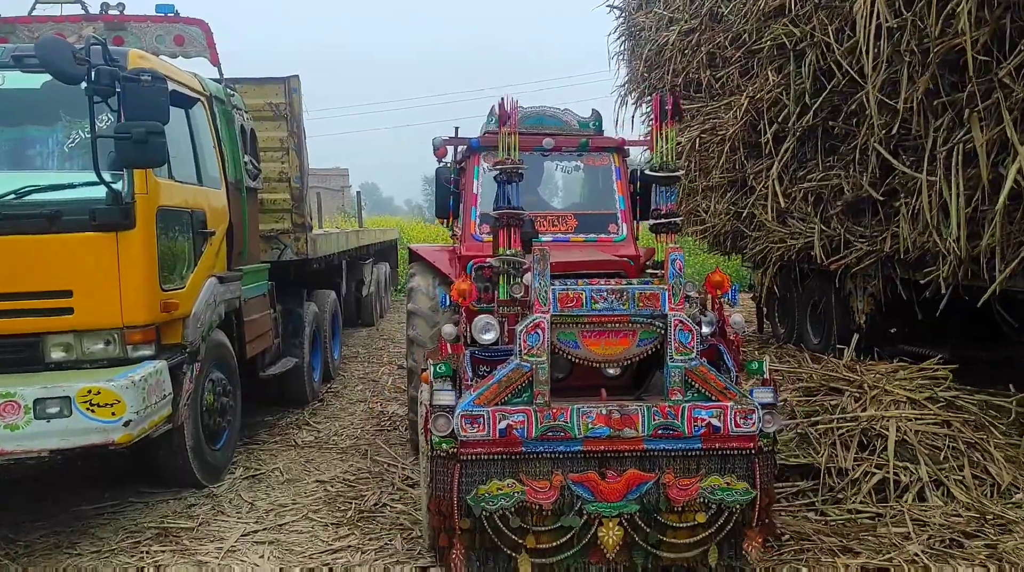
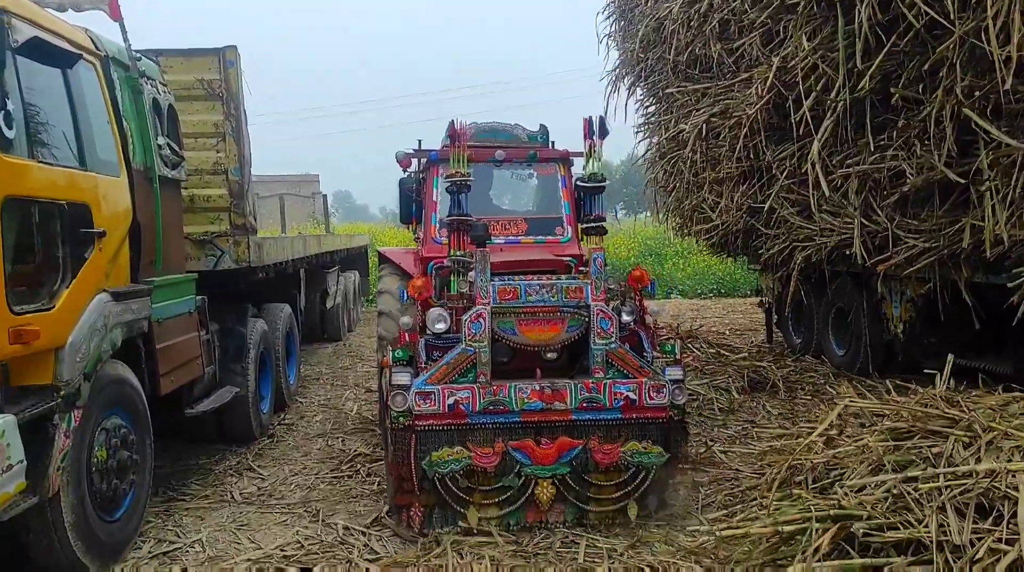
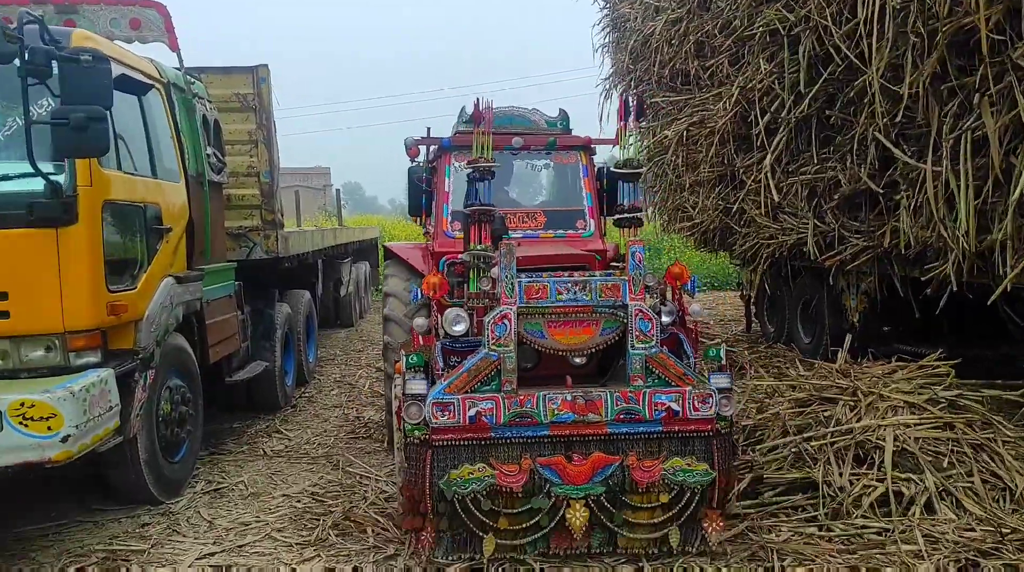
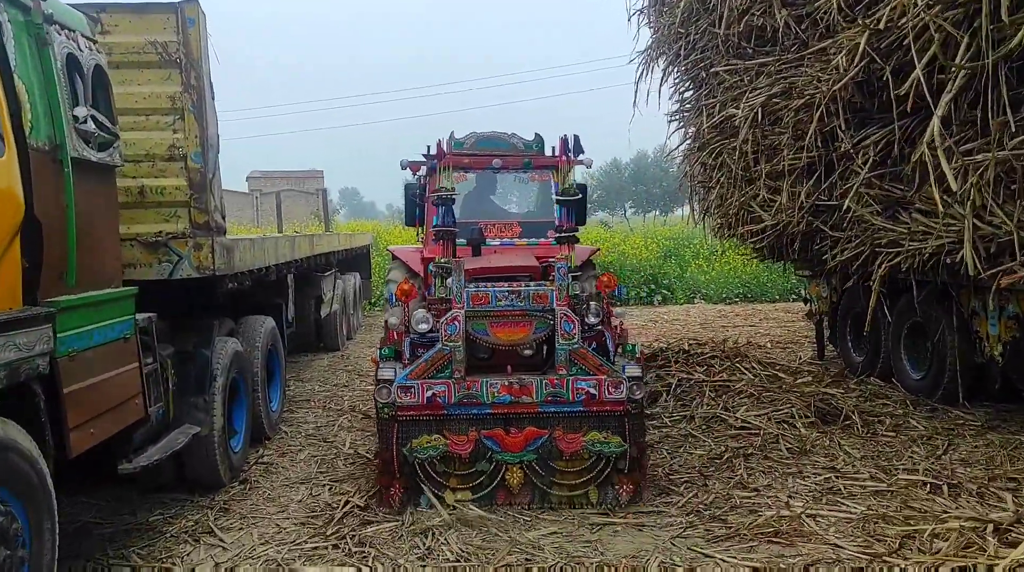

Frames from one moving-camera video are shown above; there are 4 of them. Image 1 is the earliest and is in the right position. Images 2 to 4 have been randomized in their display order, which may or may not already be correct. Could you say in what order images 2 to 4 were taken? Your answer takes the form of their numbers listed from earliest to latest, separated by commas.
3, 2, 4
